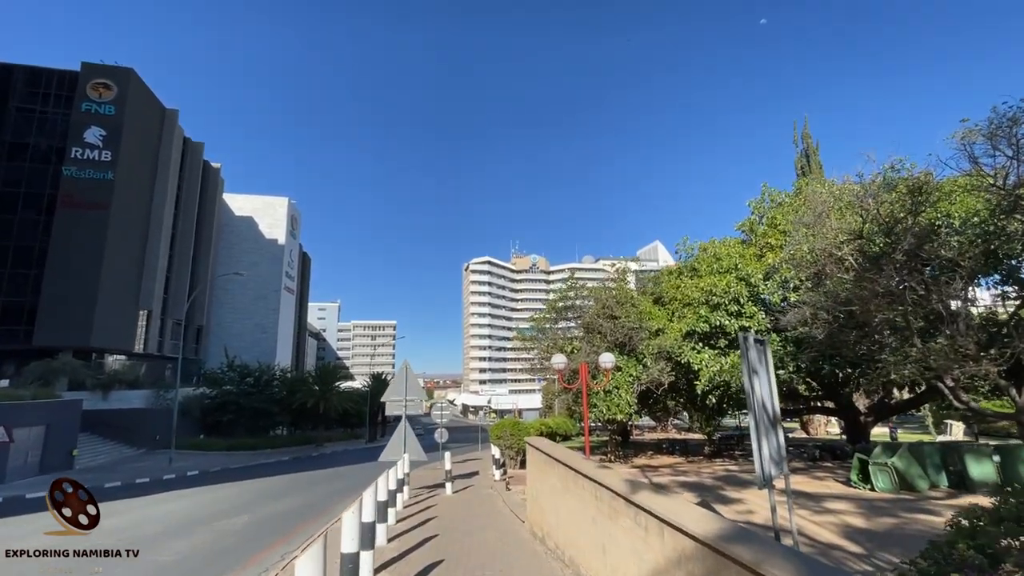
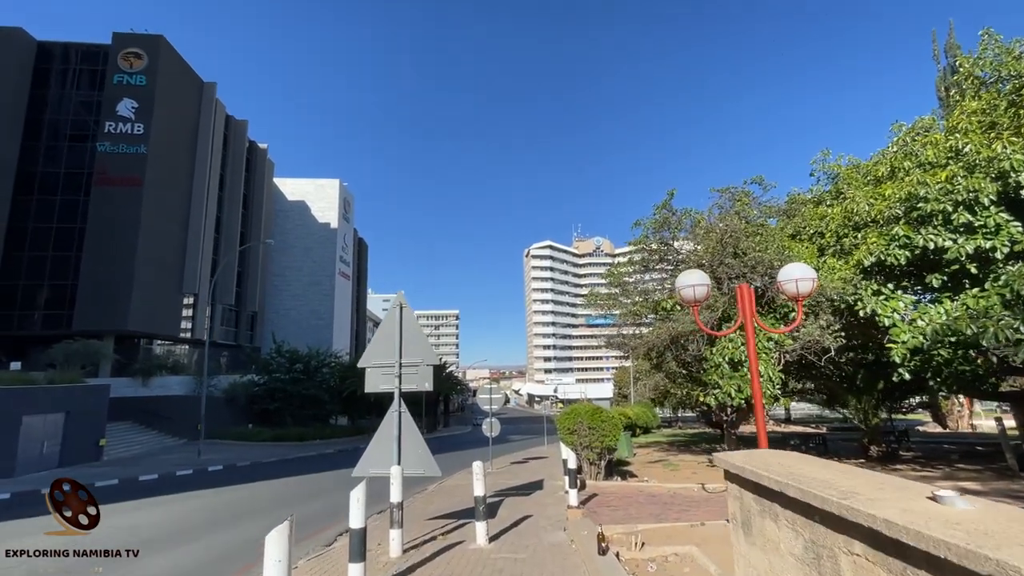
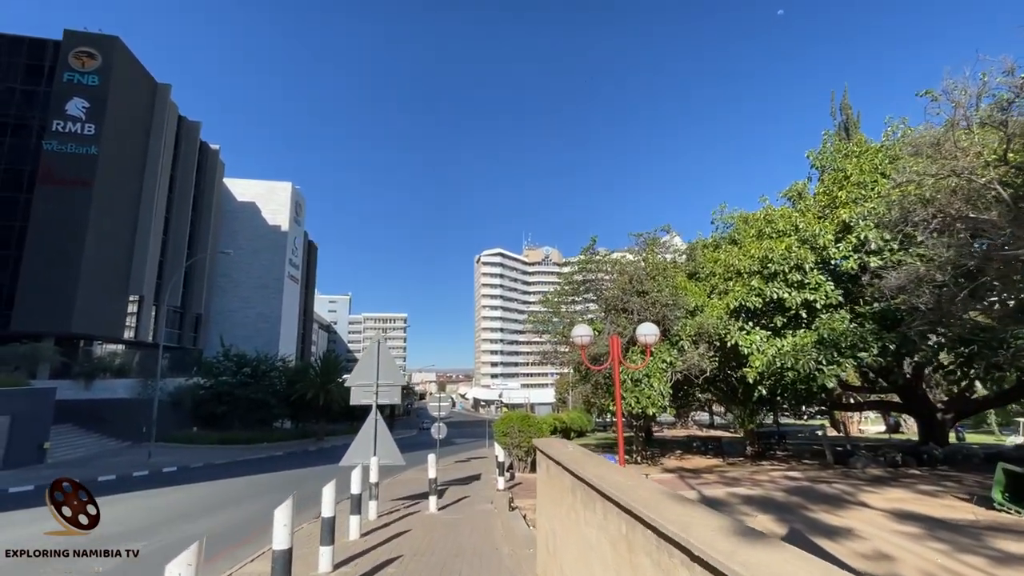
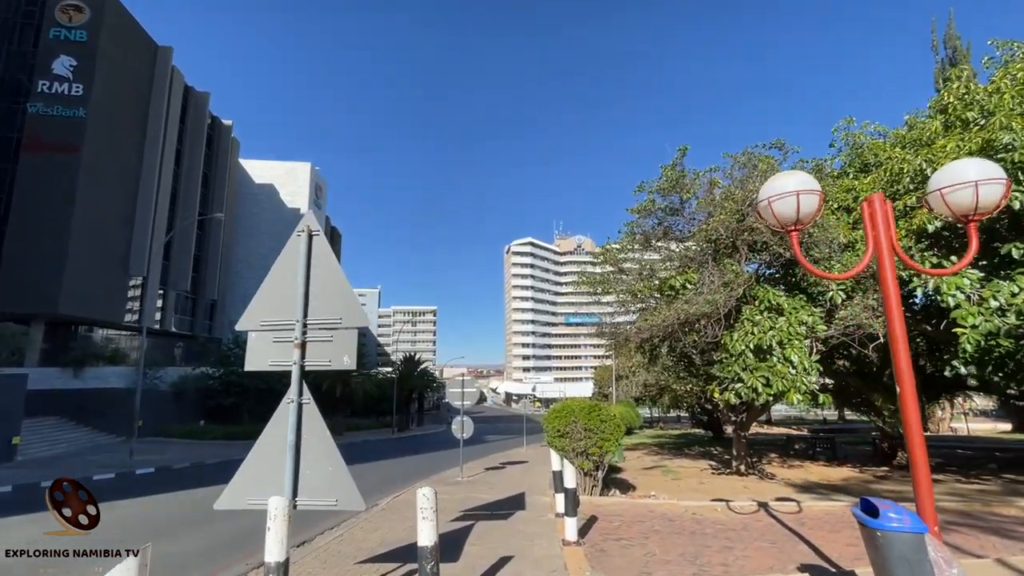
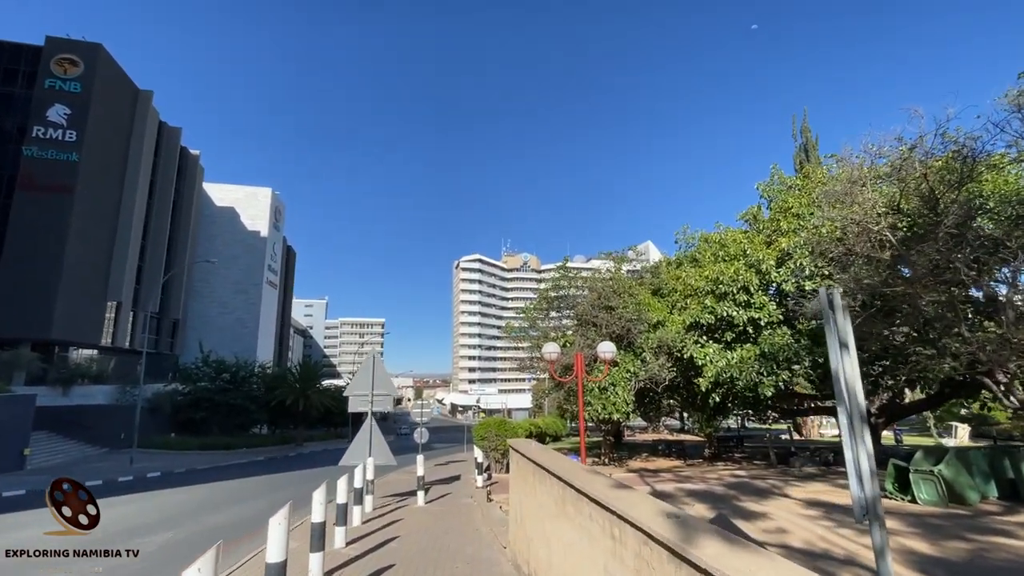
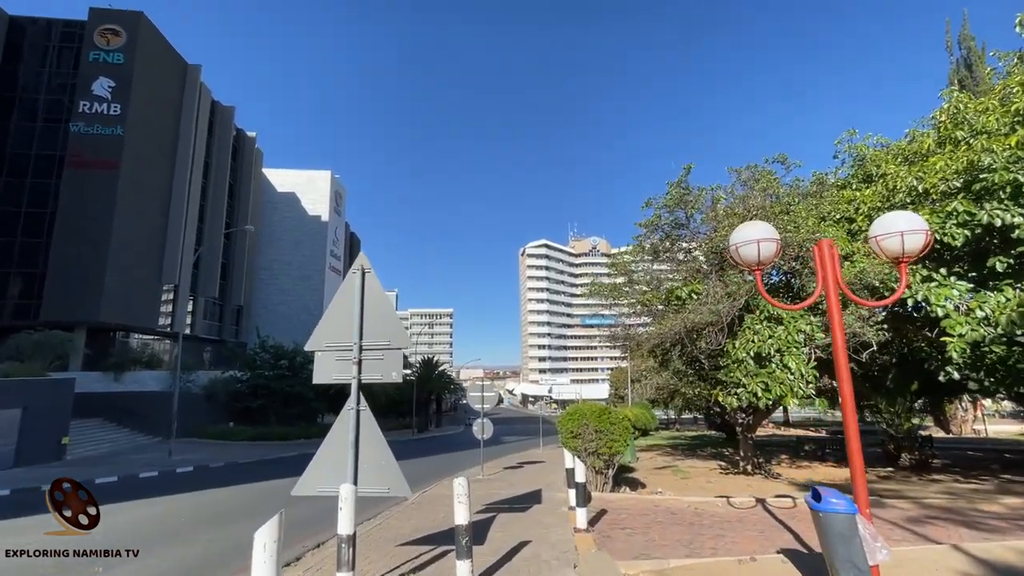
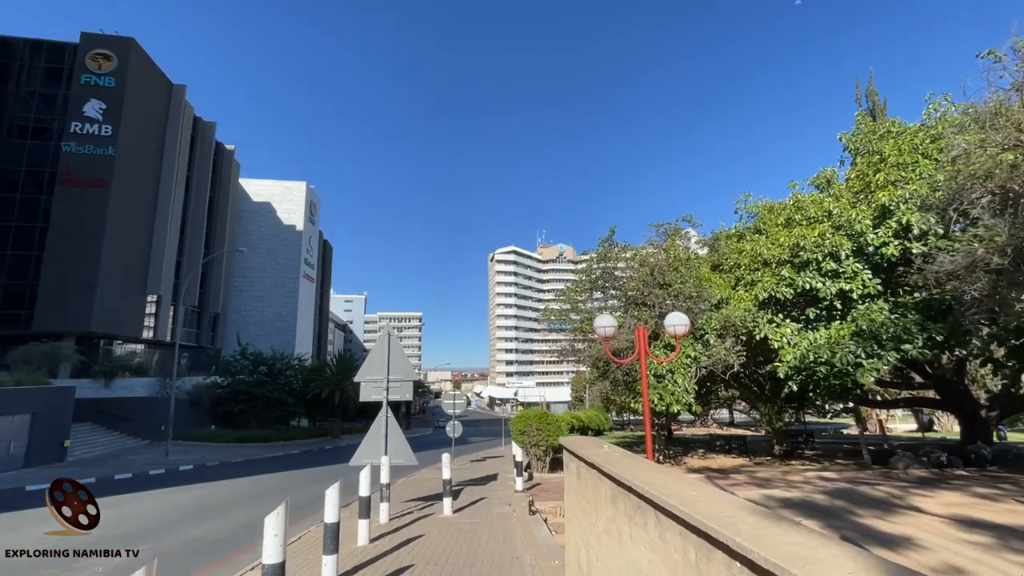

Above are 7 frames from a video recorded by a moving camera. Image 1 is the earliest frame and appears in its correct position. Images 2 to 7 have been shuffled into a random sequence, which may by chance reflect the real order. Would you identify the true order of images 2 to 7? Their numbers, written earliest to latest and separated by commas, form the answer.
5, 3, 7, 2, 6, 4
